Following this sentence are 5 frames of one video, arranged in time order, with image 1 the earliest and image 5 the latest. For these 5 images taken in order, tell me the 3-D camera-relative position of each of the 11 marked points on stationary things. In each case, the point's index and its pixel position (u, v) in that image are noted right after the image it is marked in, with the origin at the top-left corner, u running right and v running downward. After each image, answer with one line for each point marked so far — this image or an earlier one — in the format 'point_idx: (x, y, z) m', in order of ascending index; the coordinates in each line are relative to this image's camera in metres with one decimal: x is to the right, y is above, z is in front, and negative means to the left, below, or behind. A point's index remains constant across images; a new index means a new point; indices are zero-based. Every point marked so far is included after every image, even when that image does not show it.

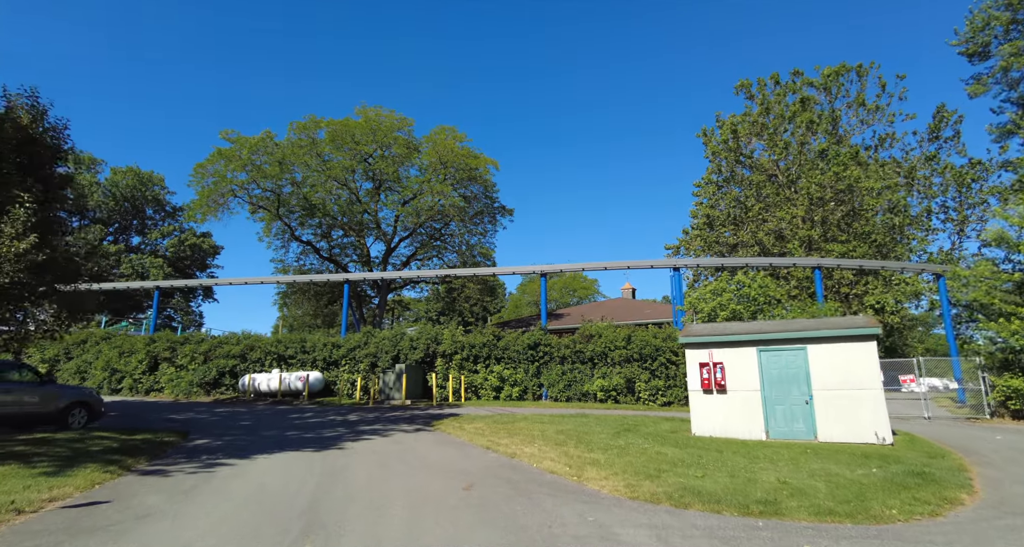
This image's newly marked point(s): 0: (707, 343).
0: (+4.5, -1.6, +12.4) m
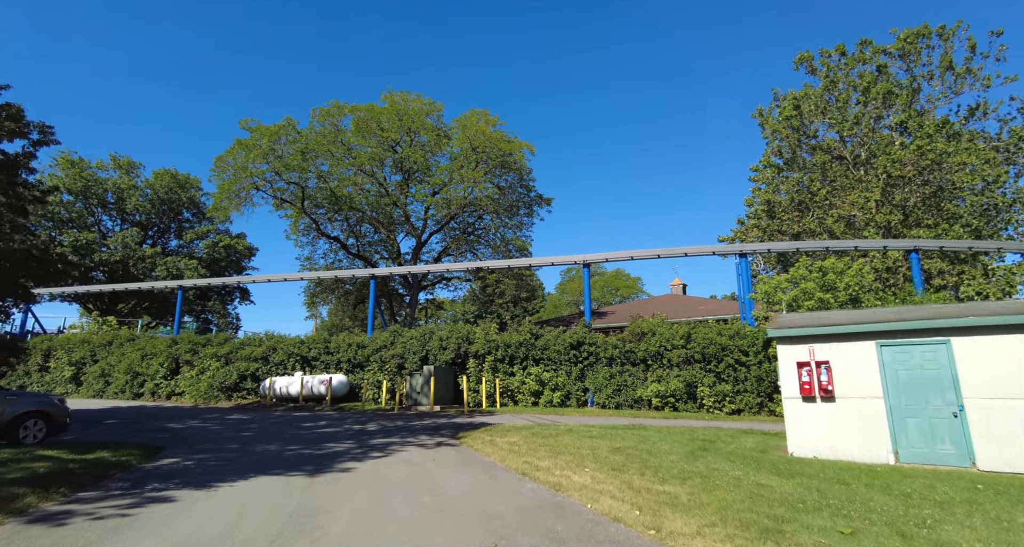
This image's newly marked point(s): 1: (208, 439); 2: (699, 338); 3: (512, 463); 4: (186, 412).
0: (+5.3, -1.1, +9.6) m
1: (-6.8, -3.7, +11.8) m
2: (+6.5, -2.2, +18.3) m
3: (0.0, -3.2, +9.0) m
4: (-11.2, -4.8, +18.3) m
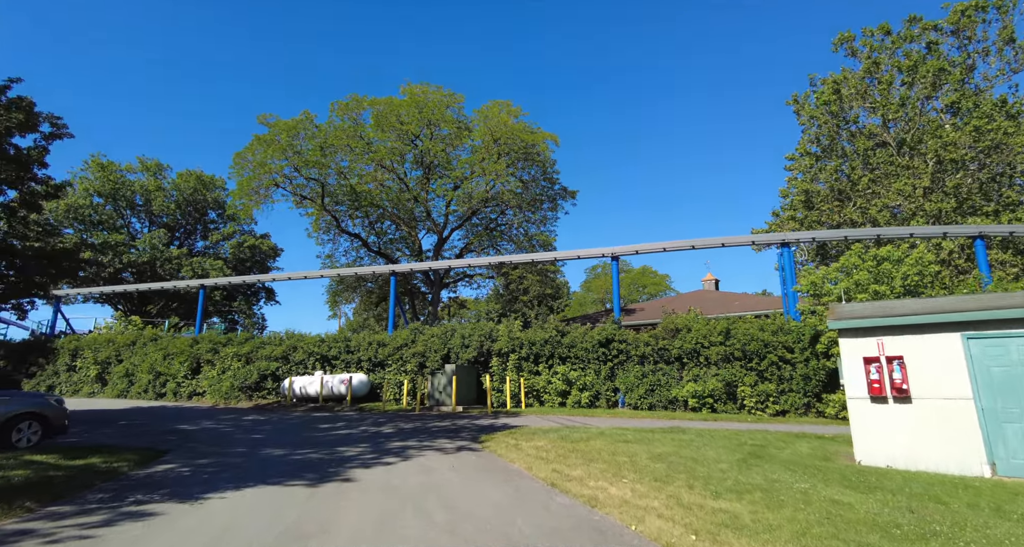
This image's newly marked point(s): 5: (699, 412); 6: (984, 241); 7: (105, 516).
0: (+5.7, -0.9, +8.4) m
1: (-6.2, -3.5, +11.1) m
2: (+7.3, -1.9, +17.1) m
3: (+0.4, -3.0, +8.0) m
4: (-10.3, -4.7, +17.8) m
5: (+6.0, -4.4, +17.0) m
6: (+16.7, +1.1, +19.0) m
7: (-4.2, -2.5, +5.5) m
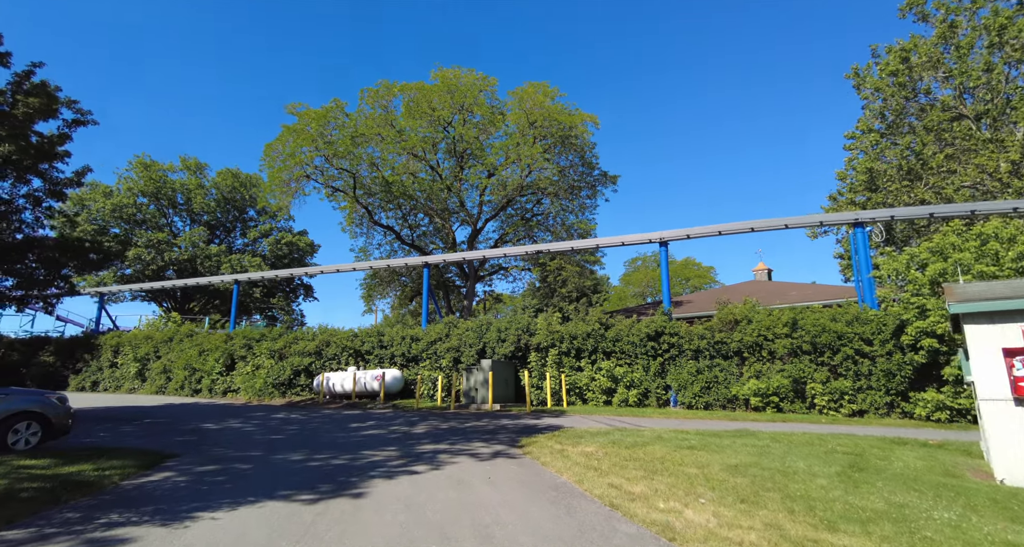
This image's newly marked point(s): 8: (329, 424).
0: (+6.3, -0.5, +6.6) m
1: (-5.4, -3.3, +10.2) m
2: (+8.5, -1.5, +15.2) m
3: (+1.0, -2.7, +6.7) m
4: (-9.0, -4.4, +17.2) m
5: (+7.2, -4.0, +15.3) m
6: (+18.0, +1.7, +16.5) m
7: (-3.8, -2.3, +4.5) m
8: (-5.0, -4.1, +14.5) m
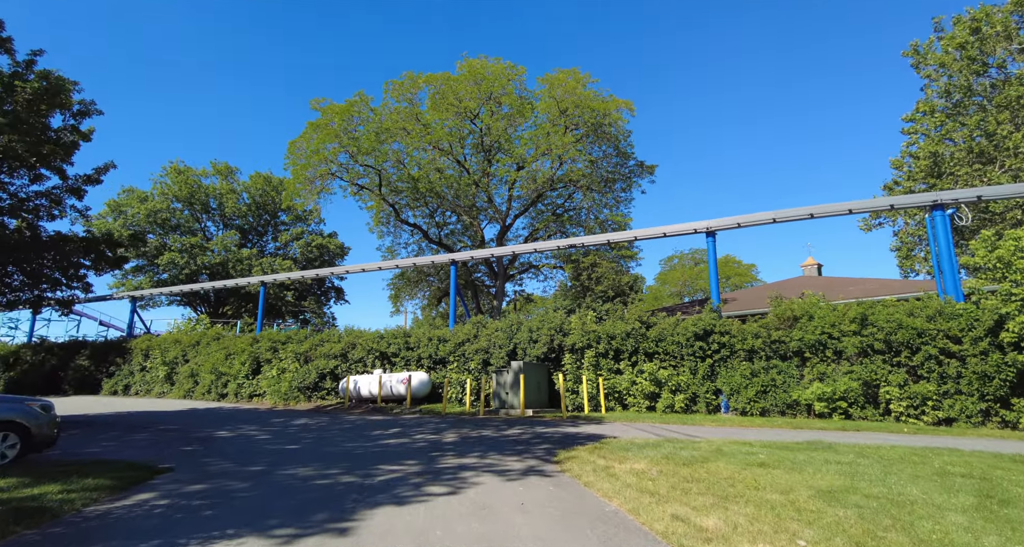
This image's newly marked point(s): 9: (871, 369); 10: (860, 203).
0: (+6.6, -0.2, +5.0) m
1: (-4.8, -3.1, +9.3) m
2: (+9.3, -1.2, +13.4) m
3: (+1.4, -2.5, +5.3) m
4: (-8.0, -4.4, +16.4) m
5: (+8.1, -3.7, +13.6) m
6: (+18.9, +2.1, +14.2) m
7: (-3.5, -2.1, +3.4) m
8: (-4.1, -4.0, +13.5) m
9: (+9.0, -2.4, +13.3) m
10: (+10.3, +2.1, +15.9) m
